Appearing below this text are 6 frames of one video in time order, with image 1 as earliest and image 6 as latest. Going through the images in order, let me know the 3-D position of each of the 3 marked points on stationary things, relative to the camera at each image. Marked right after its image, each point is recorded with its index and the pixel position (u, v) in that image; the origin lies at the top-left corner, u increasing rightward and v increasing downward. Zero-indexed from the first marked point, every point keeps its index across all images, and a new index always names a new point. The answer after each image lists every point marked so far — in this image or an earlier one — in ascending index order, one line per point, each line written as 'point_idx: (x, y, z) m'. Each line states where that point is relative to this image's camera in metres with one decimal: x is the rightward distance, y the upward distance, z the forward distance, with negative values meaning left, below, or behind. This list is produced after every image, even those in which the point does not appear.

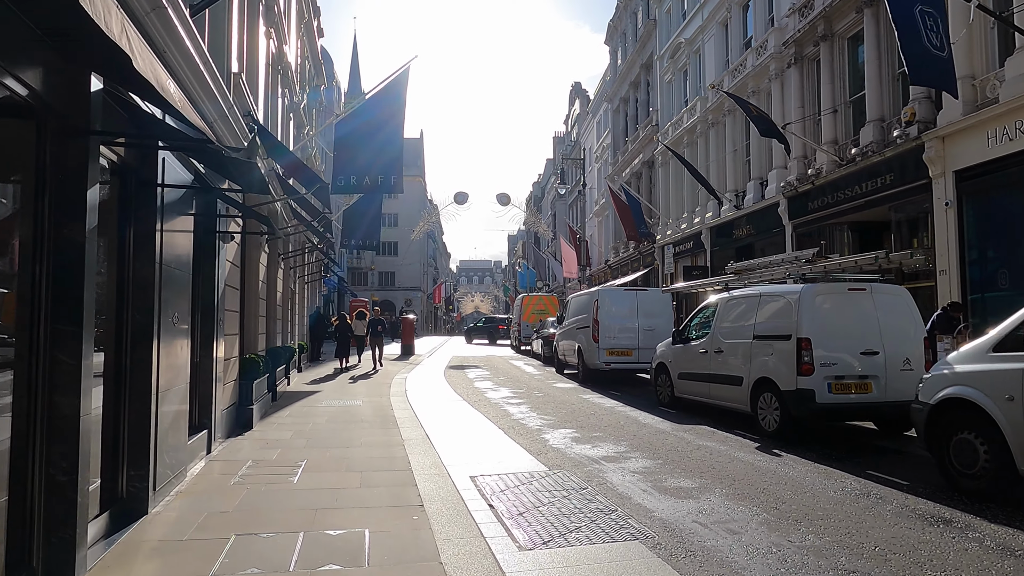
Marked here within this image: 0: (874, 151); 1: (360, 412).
0: (+8.6, +3.2, +15.6) m
1: (-2.6, -2.1, +11.2) m
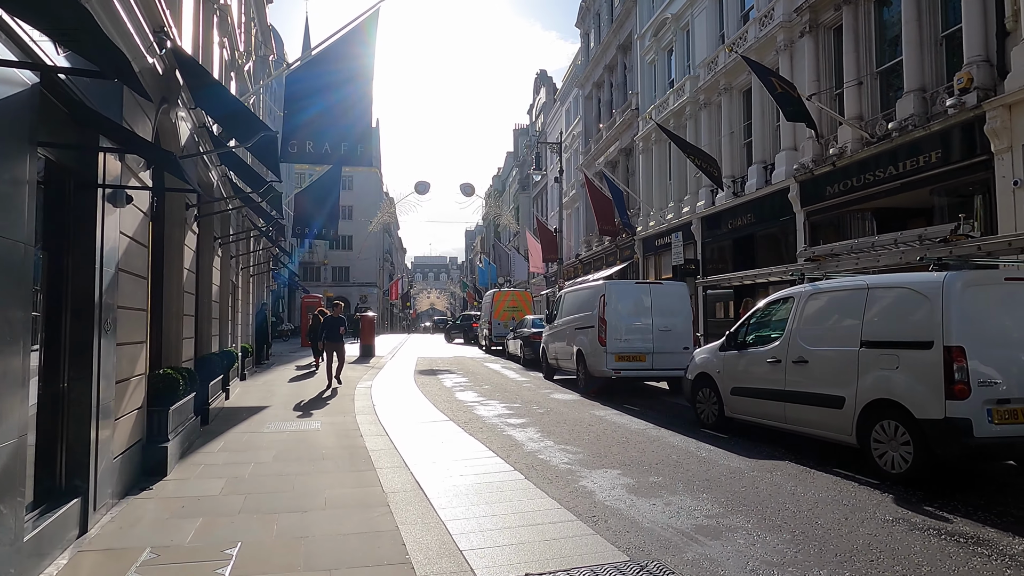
0: (+8.3, +3.4, +13.7) m
1: (-2.5, -2.0, +8.5) m
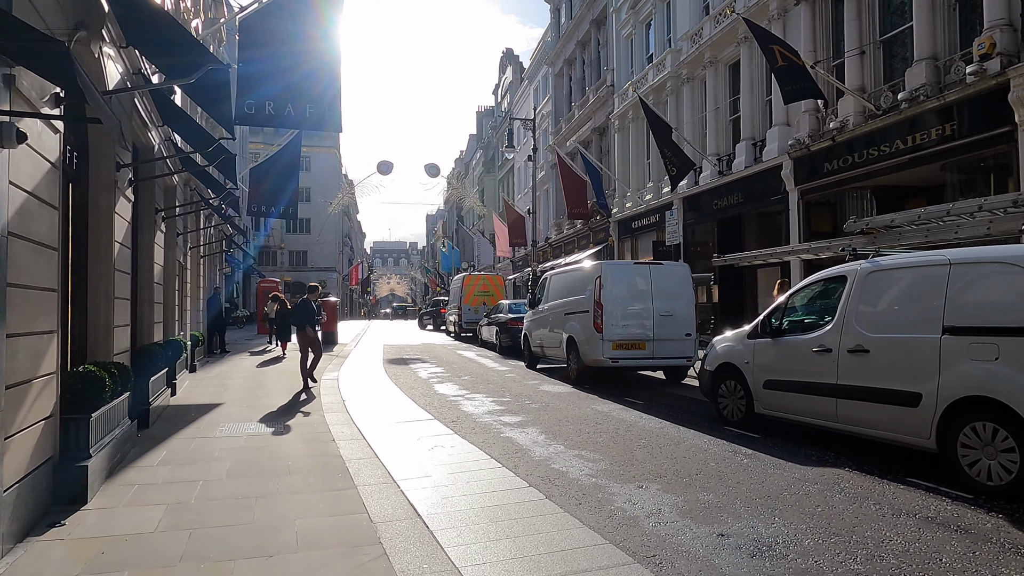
0: (+8.0, +3.7, +12.8) m
1: (-2.4, -1.7, +7.1) m
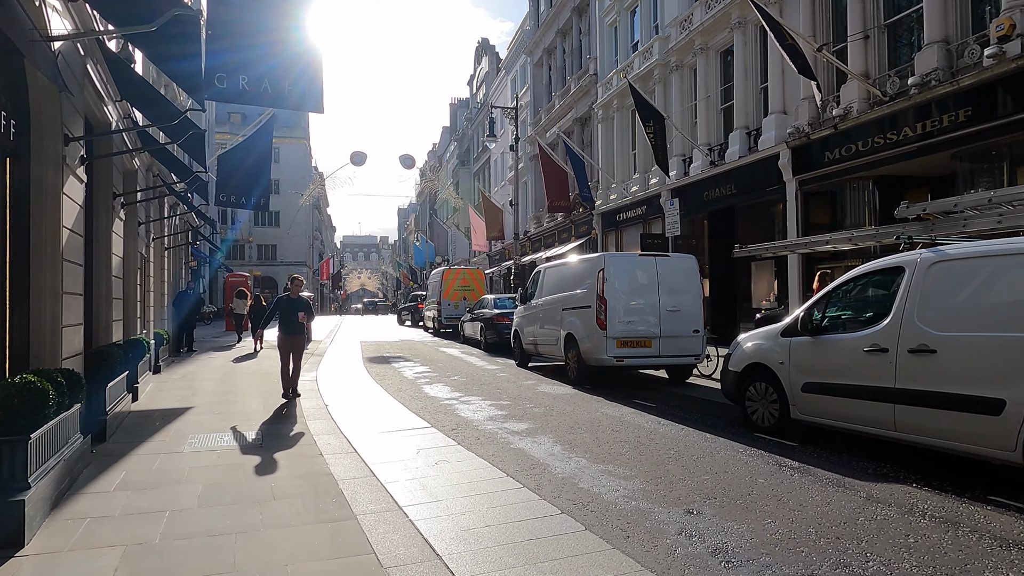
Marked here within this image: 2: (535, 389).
0: (+7.9, +3.9, +12.3) m
1: (-2.3, -1.7, +6.1) m
2: (+0.4, -1.7, +11.0) m
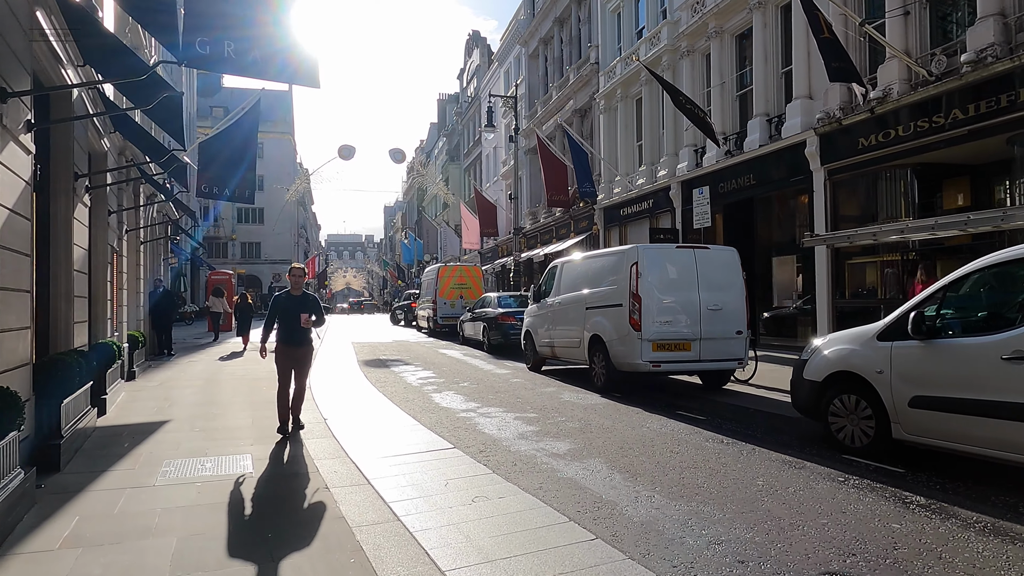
0: (+8.2, +3.9, +11.2) m
1: (-1.9, -1.6, +4.9) m
2: (+0.7, -1.6, +9.8) m
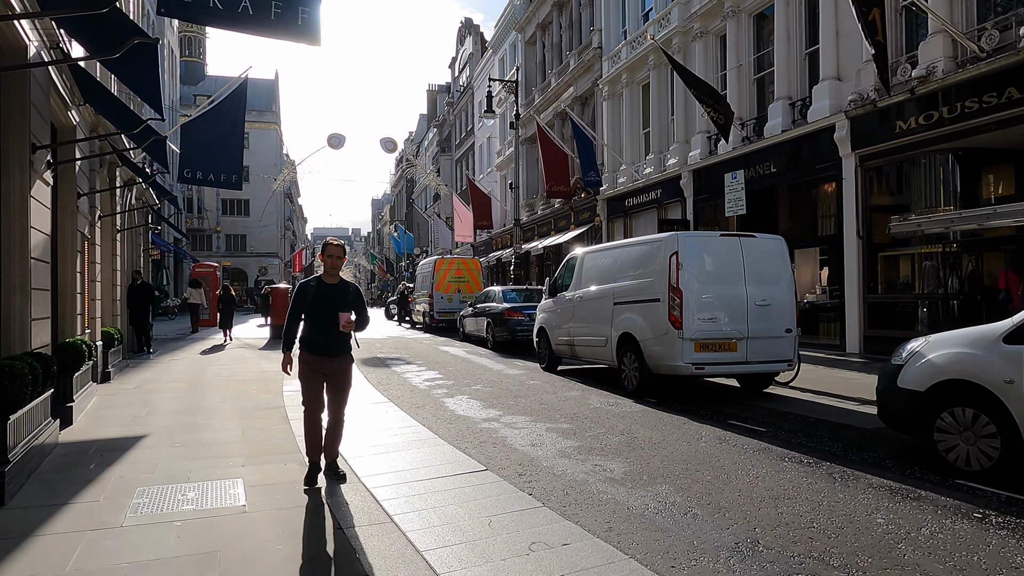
0: (+8.5, +4.0, +10.2) m
1: (-1.4, -1.6, +3.8) m
2: (+1.0, -1.5, +8.7) m
